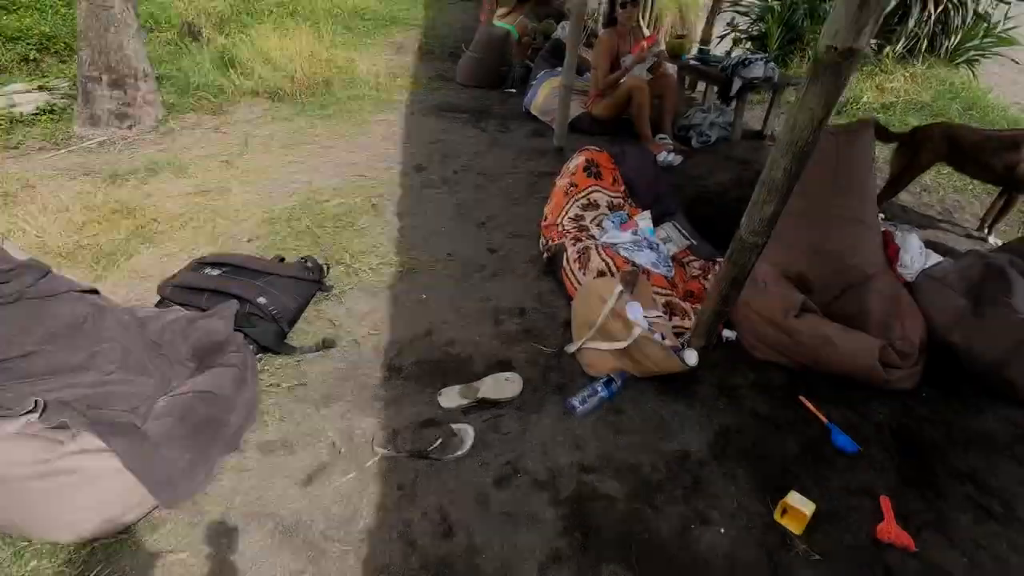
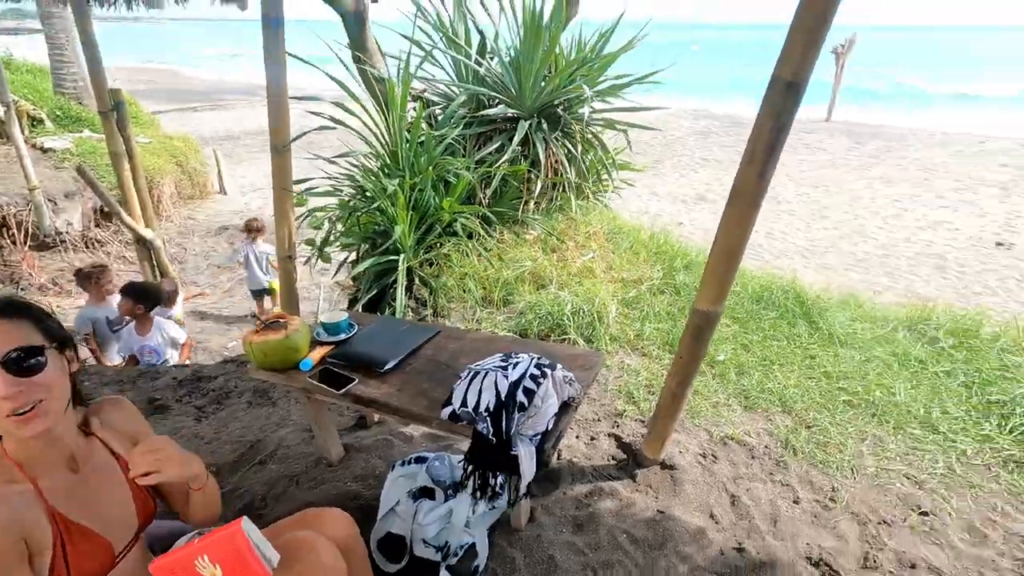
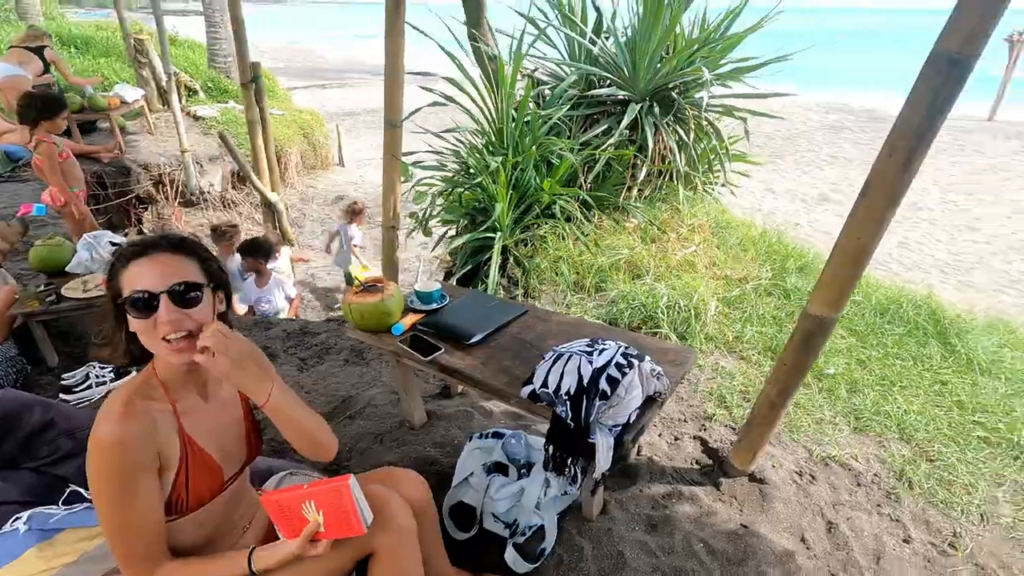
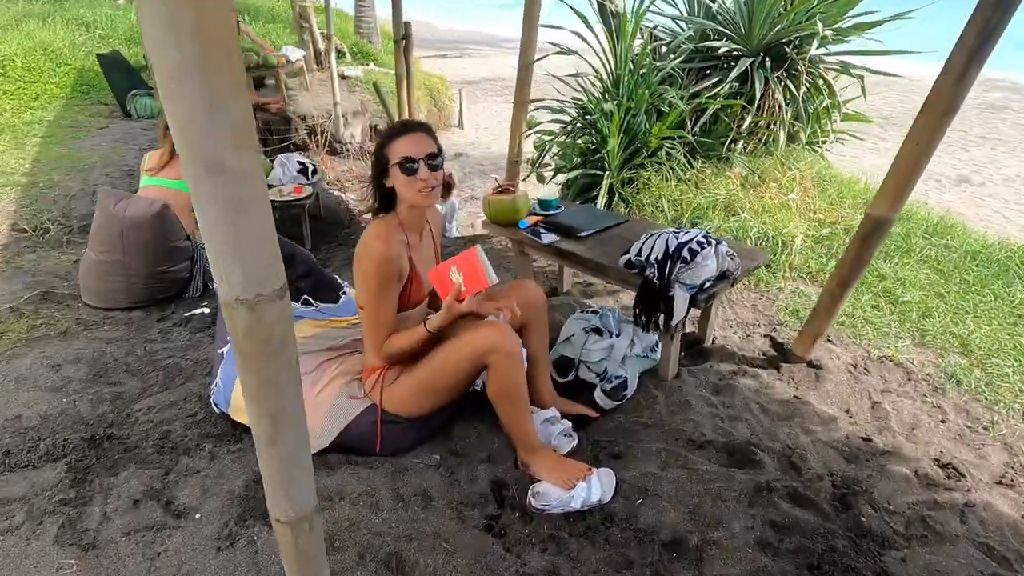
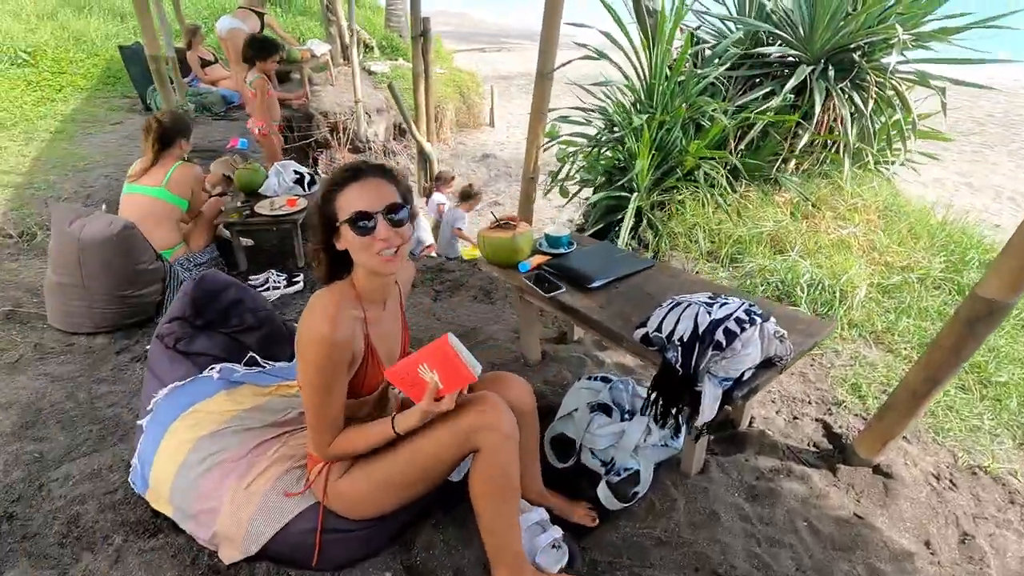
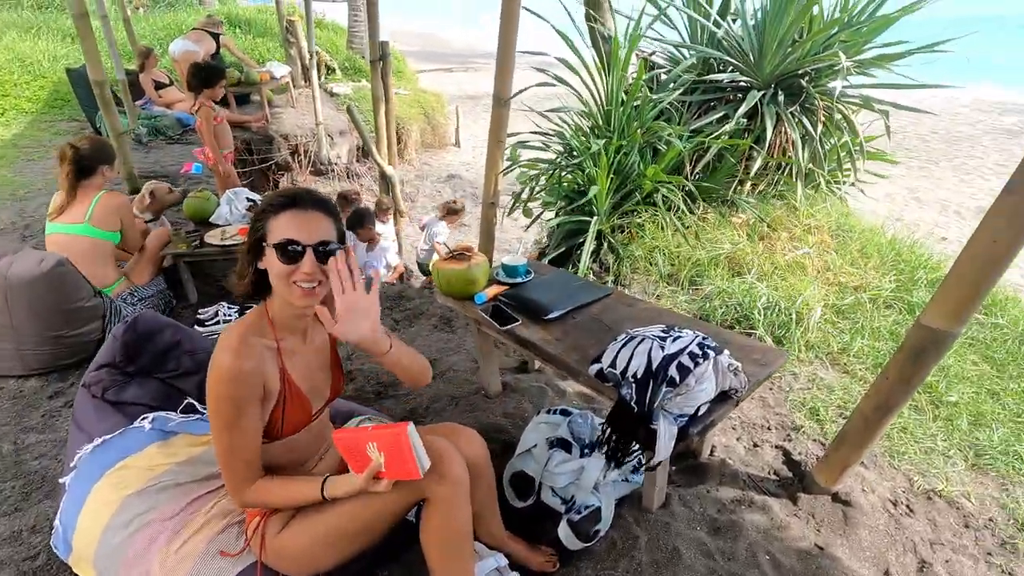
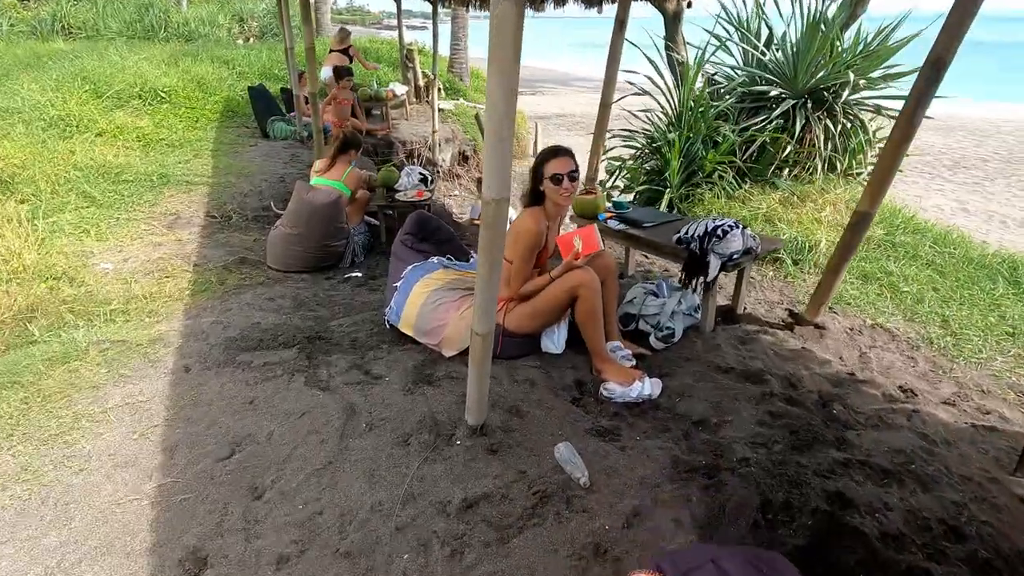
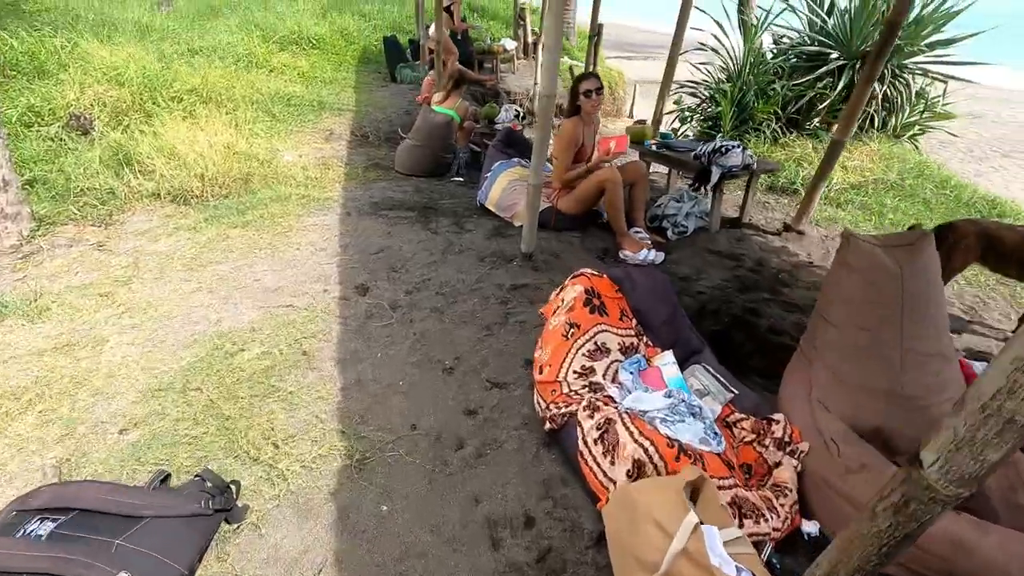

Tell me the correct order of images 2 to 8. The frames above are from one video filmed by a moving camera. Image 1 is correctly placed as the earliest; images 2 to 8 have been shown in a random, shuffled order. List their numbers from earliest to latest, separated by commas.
8, 7, 4, 5, 6, 3, 2
